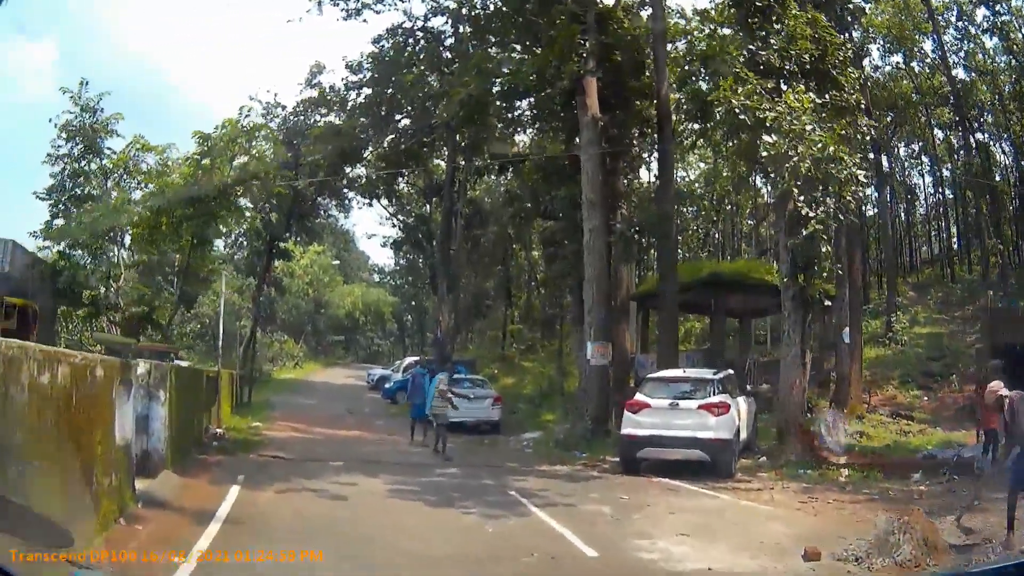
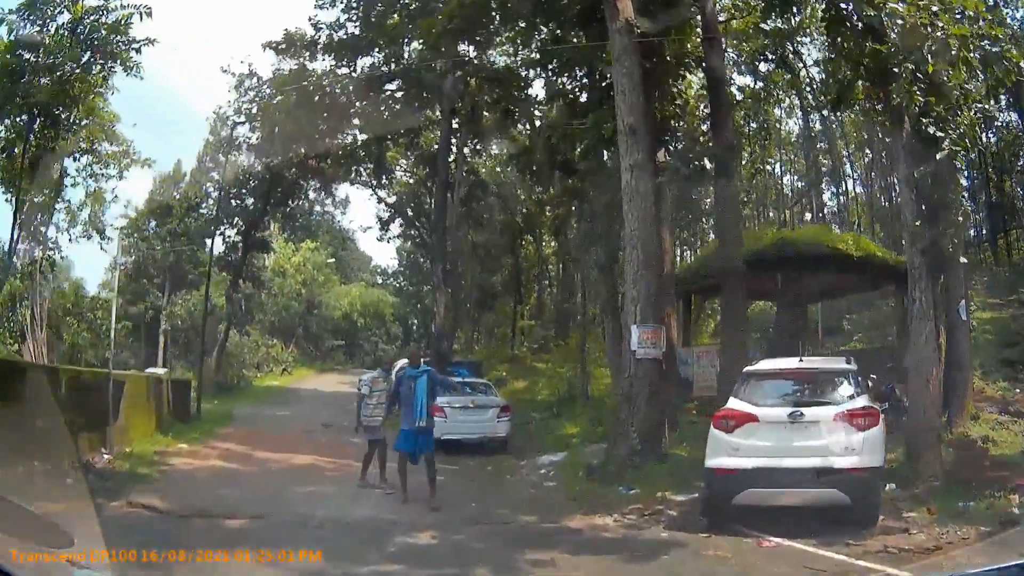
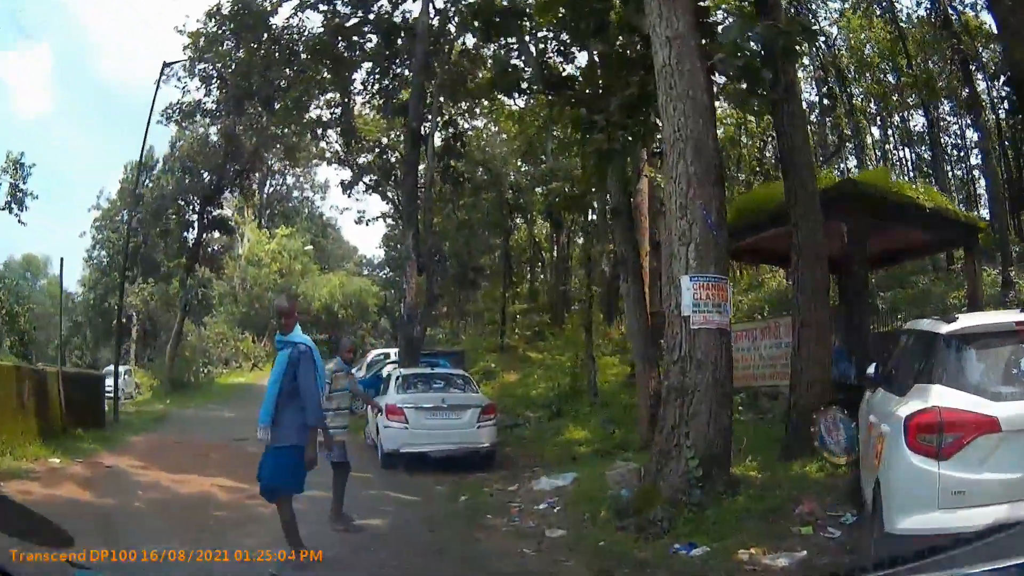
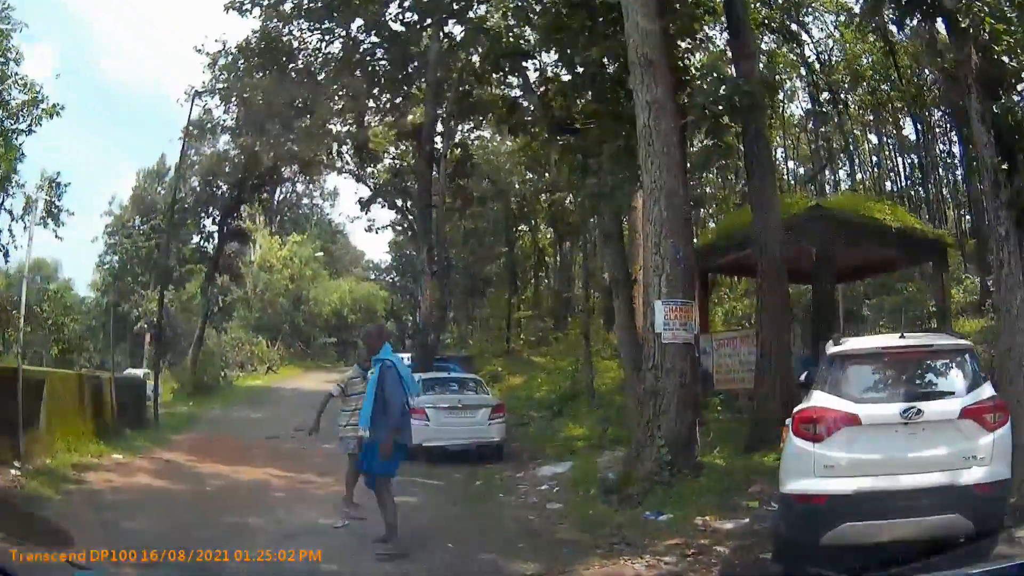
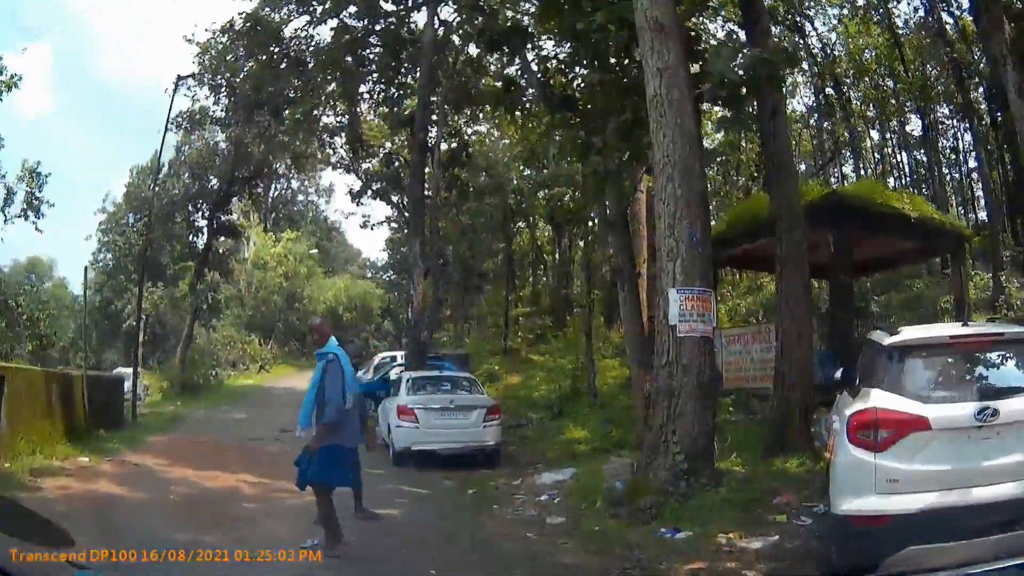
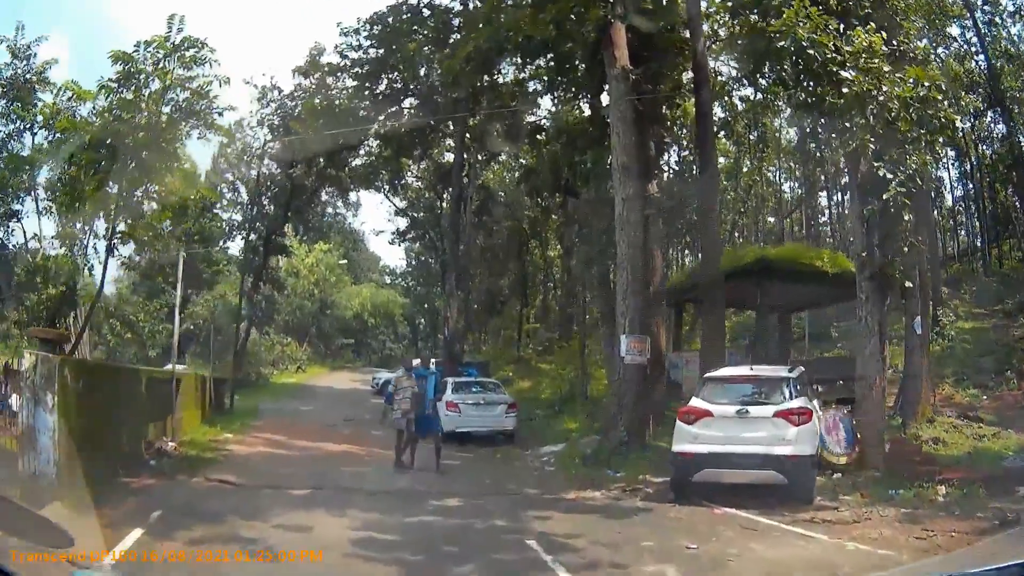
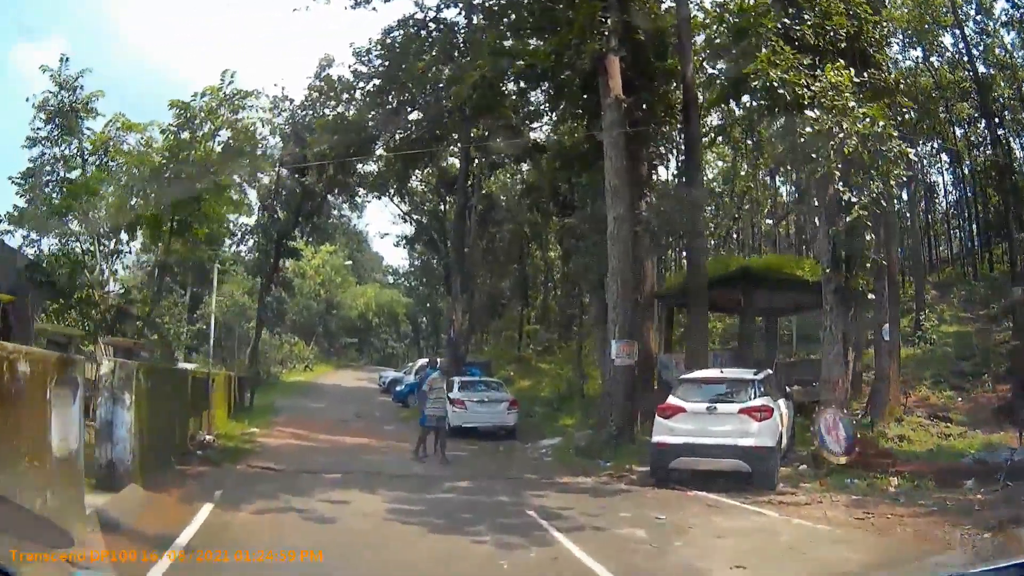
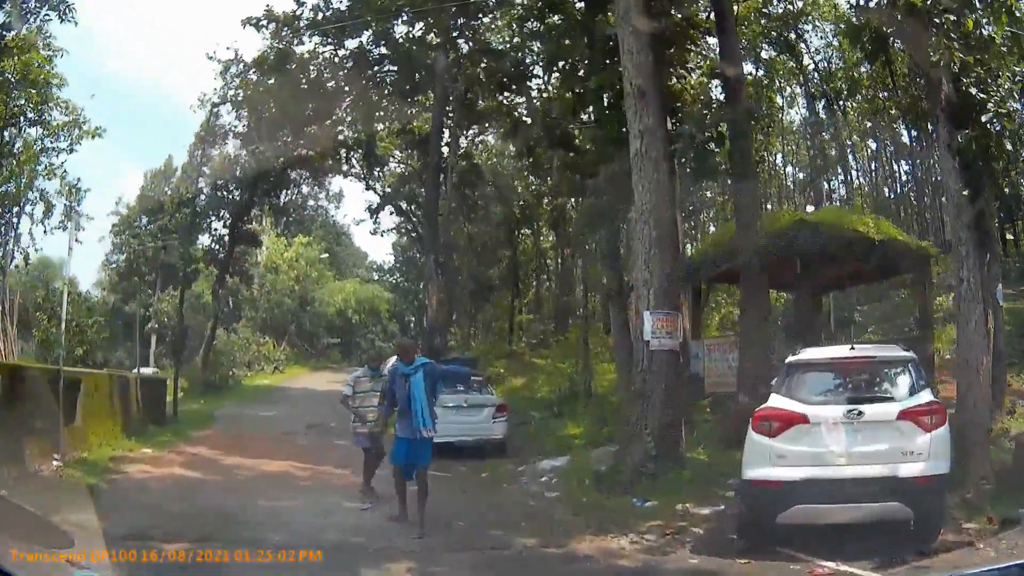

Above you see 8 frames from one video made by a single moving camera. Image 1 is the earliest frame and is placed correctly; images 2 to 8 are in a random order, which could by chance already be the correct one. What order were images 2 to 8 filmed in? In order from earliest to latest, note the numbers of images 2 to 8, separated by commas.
7, 6, 2, 8, 4, 5, 3
